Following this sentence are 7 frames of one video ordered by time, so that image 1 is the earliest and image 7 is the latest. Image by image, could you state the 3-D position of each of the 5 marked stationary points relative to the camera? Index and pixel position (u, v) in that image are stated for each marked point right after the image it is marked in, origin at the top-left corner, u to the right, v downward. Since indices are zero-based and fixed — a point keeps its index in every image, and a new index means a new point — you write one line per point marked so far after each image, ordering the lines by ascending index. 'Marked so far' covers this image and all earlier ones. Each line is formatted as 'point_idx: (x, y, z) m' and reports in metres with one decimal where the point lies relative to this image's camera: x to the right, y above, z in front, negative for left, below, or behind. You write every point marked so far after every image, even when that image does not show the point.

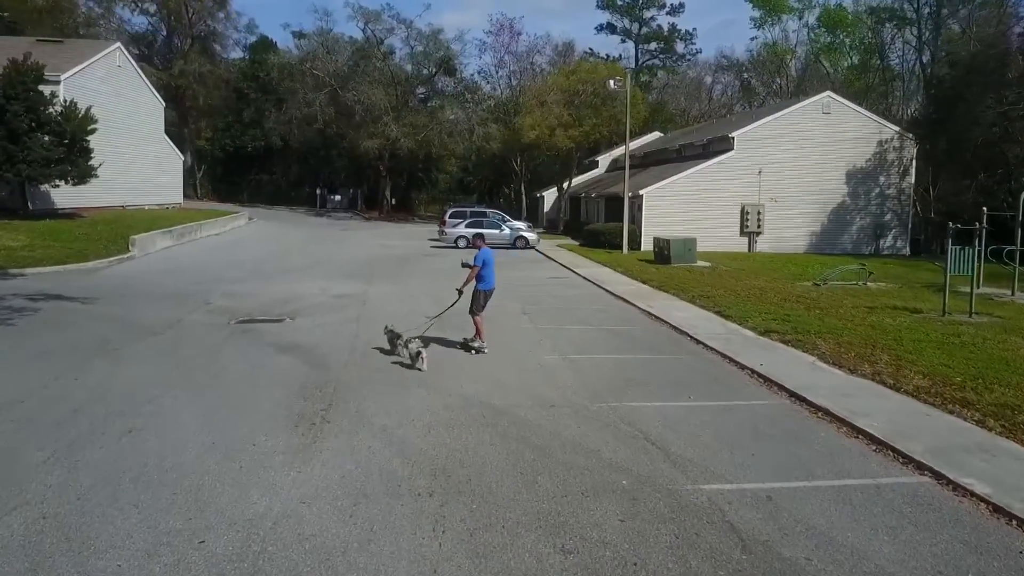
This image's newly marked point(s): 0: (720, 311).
0: (+4.2, -0.5, +16.6) m
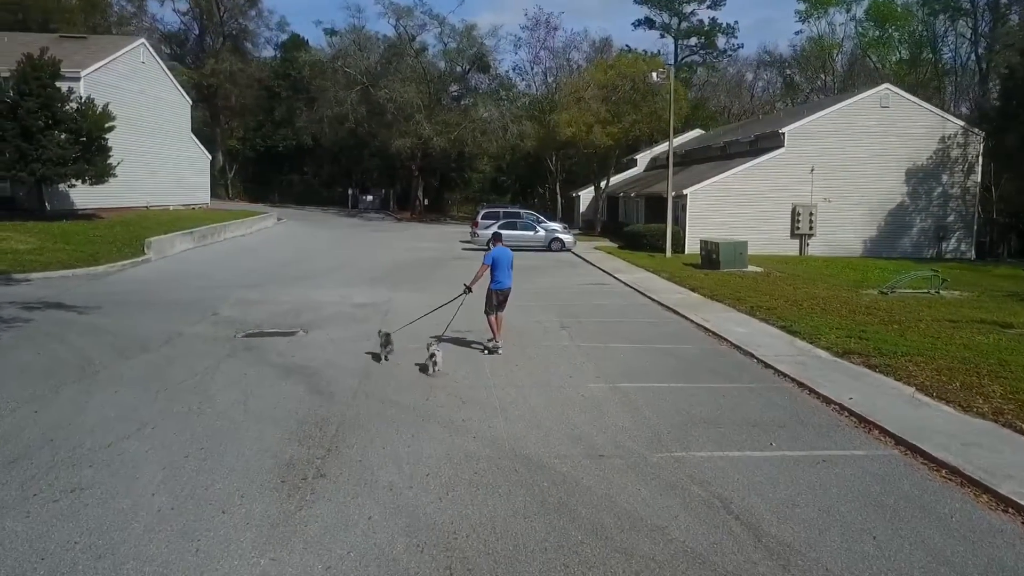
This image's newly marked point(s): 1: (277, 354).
0: (+4.8, -0.7, +14.6) m
1: (-3.5, -1.0, +12.4) m
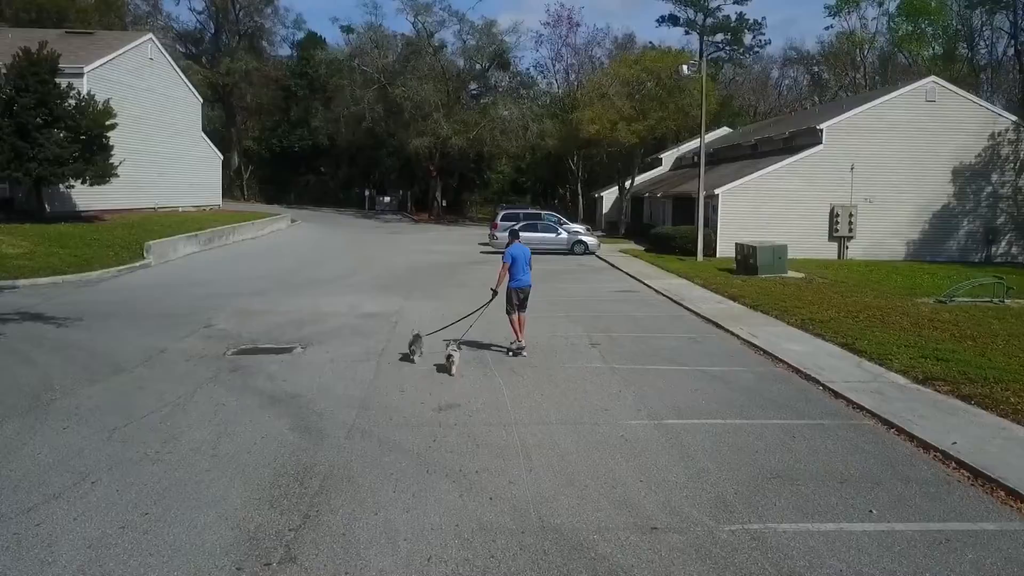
0: (+5.2, -0.9, +12.9) m
1: (-3.2, -1.2, +10.8) m
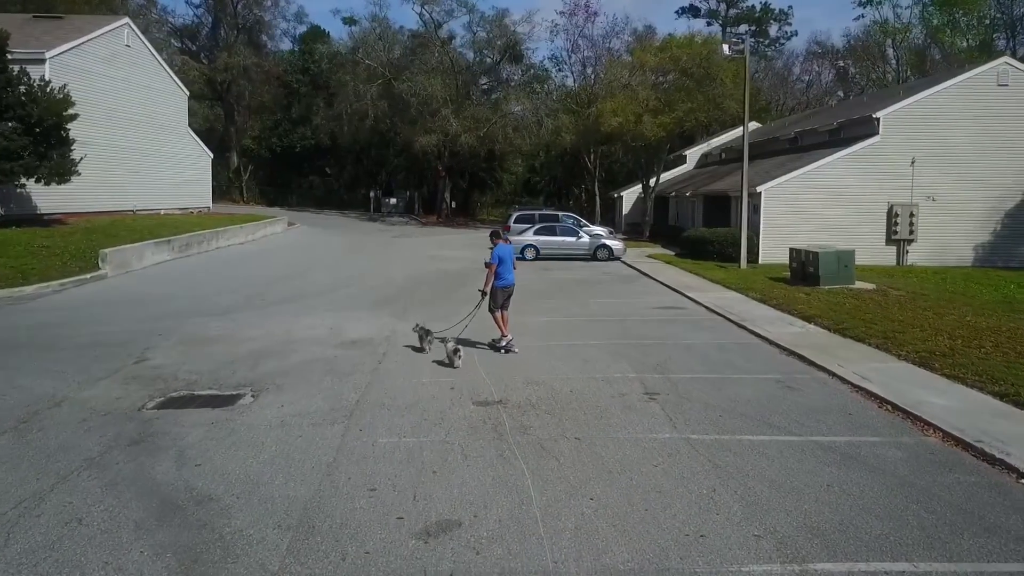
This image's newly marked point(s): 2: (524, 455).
0: (+5.5, -1.2, +9.2) m
1: (-3.0, -1.5, +7.3) m
2: (+0.1, -1.4, +7.1) m
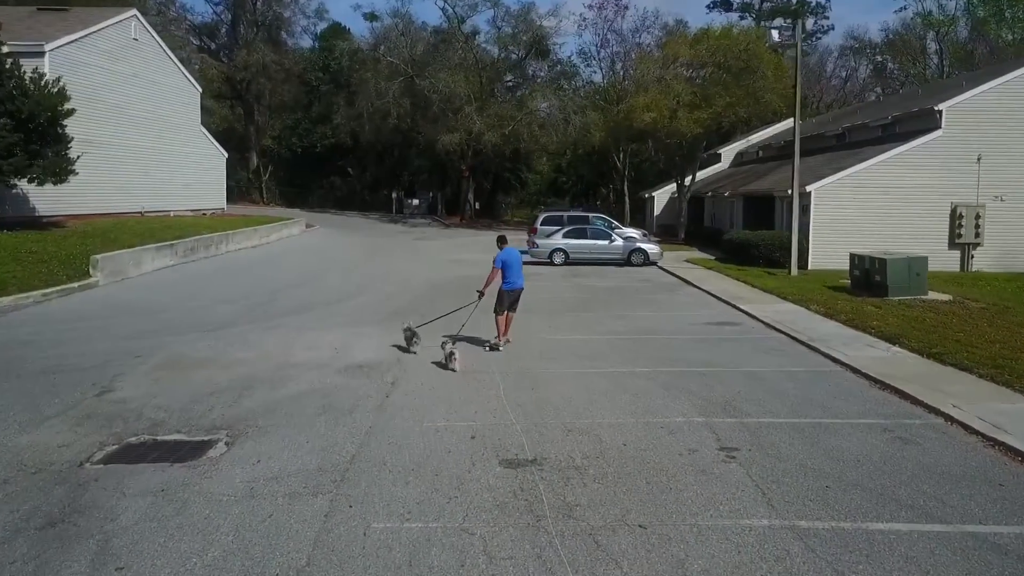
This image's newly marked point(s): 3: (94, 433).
0: (+5.8, -1.4, +7.0) m
1: (-2.7, -1.7, +5.3) m
2: (+0.4, -1.7, +5.1) m
3: (-4.3, -1.5, +8.4) m
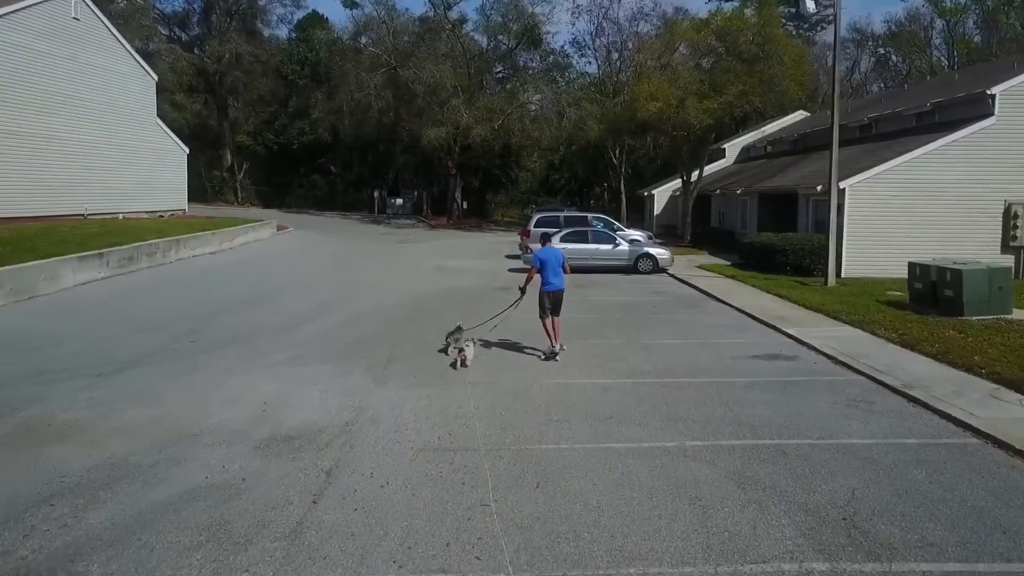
0: (+5.8, -1.7, +3.7) m
1: (-2.7, -2.1, +1.9) m
2: (+0.4, -2.0, +1.7) m
3: (-4.3, -1.8, +5.0) m
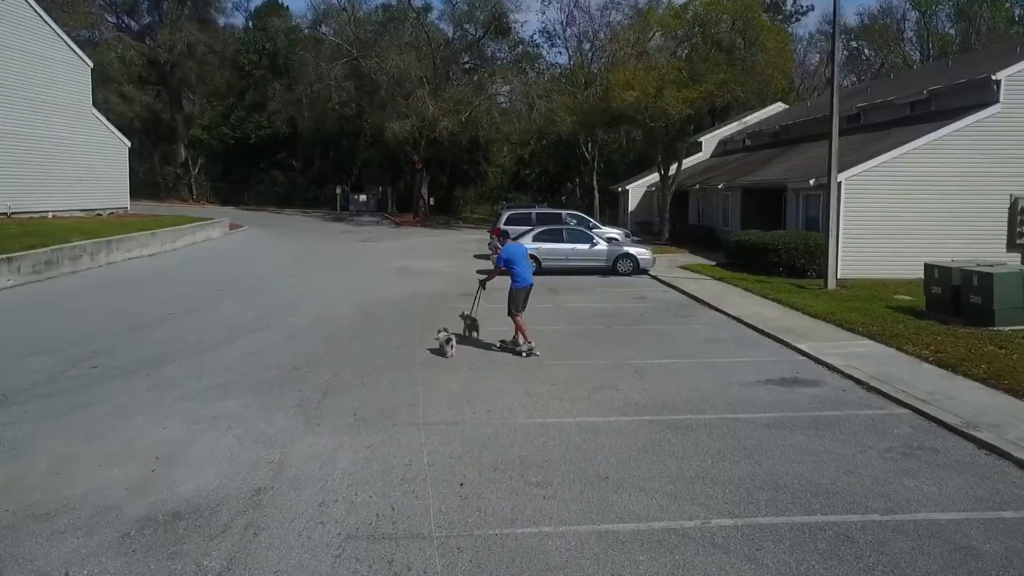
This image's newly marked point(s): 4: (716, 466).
0: (+5.7, -1.9, +1.9) m
1: (-2.7, -2.3, -0.2) m
2: (+0.4, -2.2, -0.4) m
3: (-4.5, -2.1, +2.7) m
4: (+1.7, -1.5, +7.0) m
